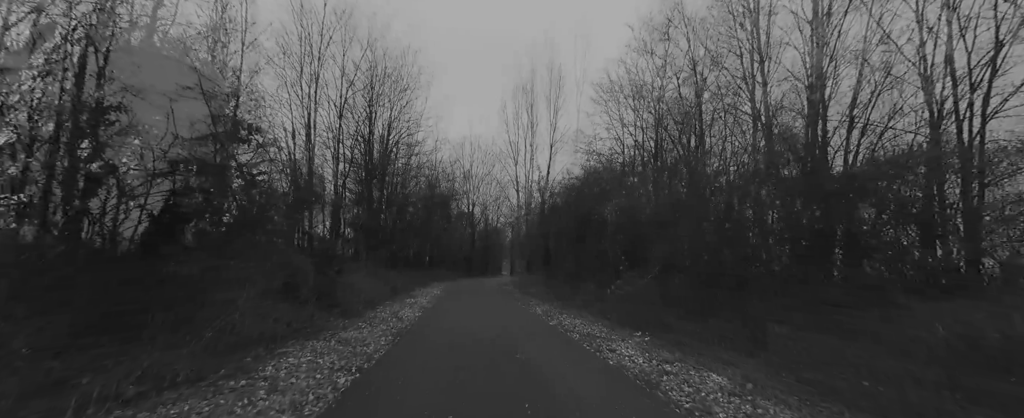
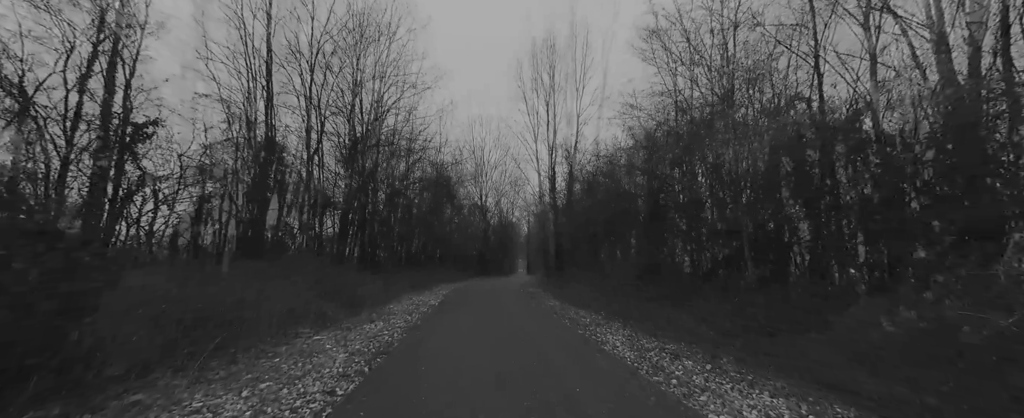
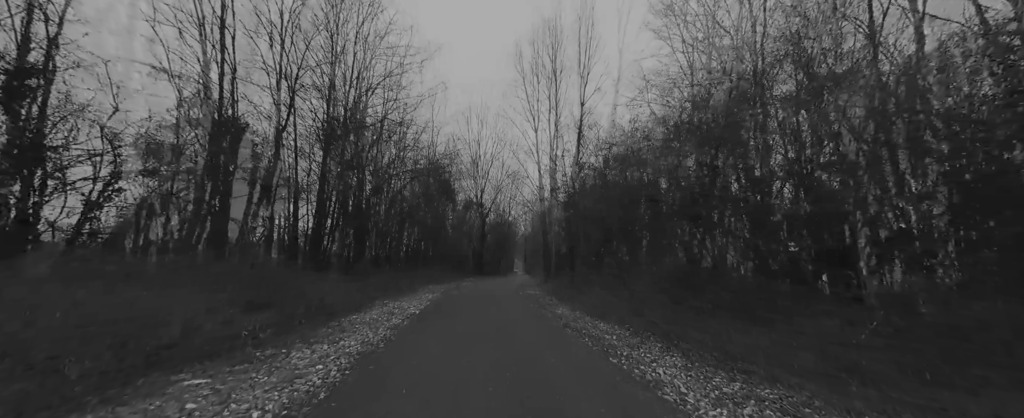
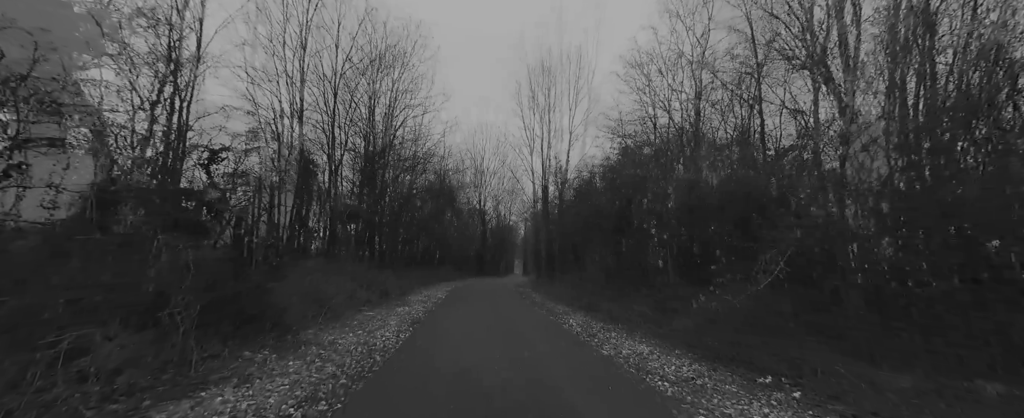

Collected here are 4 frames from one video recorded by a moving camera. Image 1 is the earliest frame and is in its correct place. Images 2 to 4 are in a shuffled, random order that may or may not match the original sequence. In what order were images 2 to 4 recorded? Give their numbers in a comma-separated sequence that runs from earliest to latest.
4, 2, 3
